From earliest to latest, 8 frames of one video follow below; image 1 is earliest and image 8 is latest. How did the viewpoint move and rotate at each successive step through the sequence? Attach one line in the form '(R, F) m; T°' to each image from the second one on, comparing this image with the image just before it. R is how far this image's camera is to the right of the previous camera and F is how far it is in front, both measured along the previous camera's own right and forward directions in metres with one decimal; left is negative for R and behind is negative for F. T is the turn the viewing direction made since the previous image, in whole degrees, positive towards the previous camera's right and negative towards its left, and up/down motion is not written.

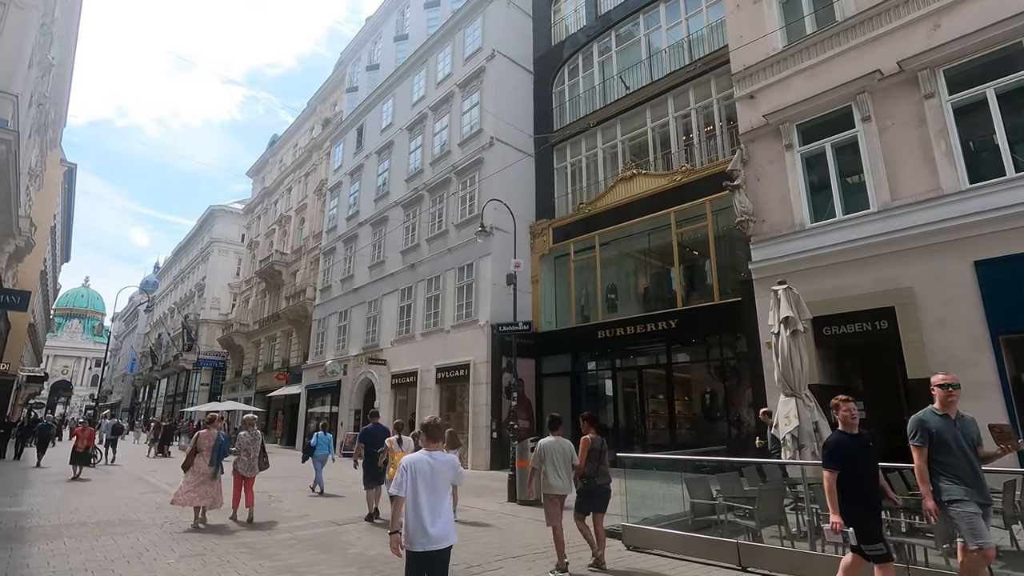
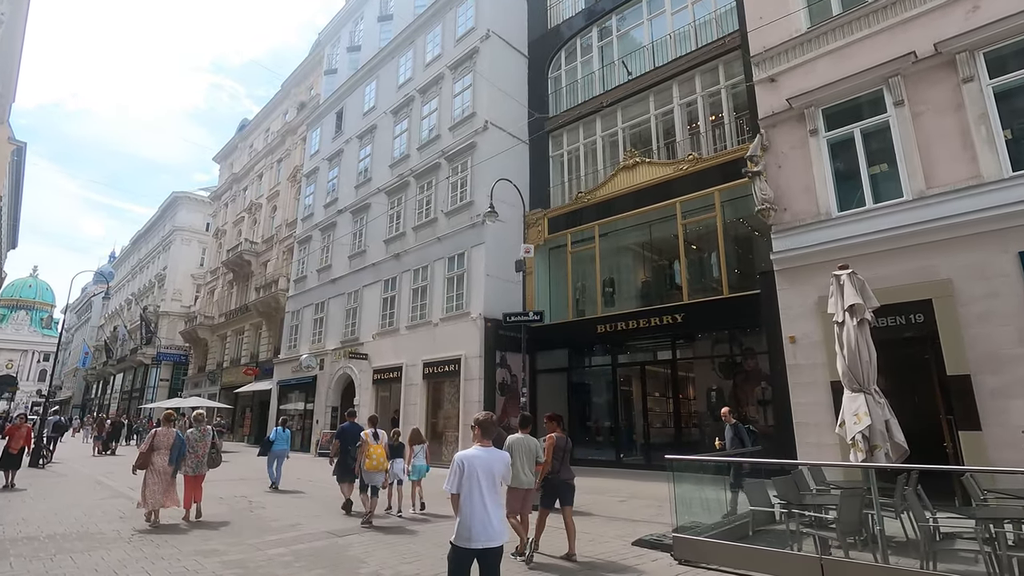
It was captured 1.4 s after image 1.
(-0.8, +0.9) m; +3°
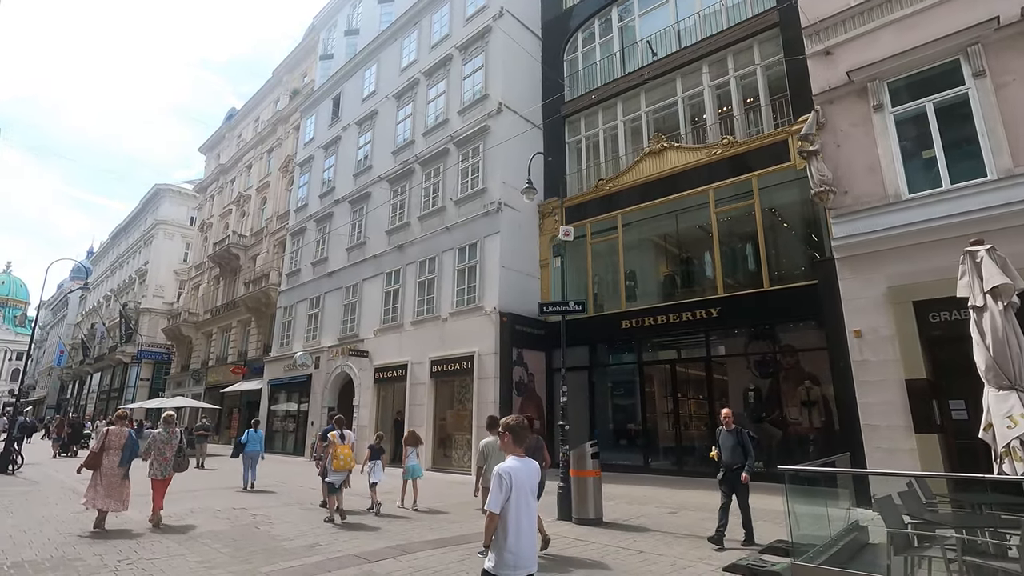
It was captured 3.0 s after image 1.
(-1.0, +1.2) m; +2°
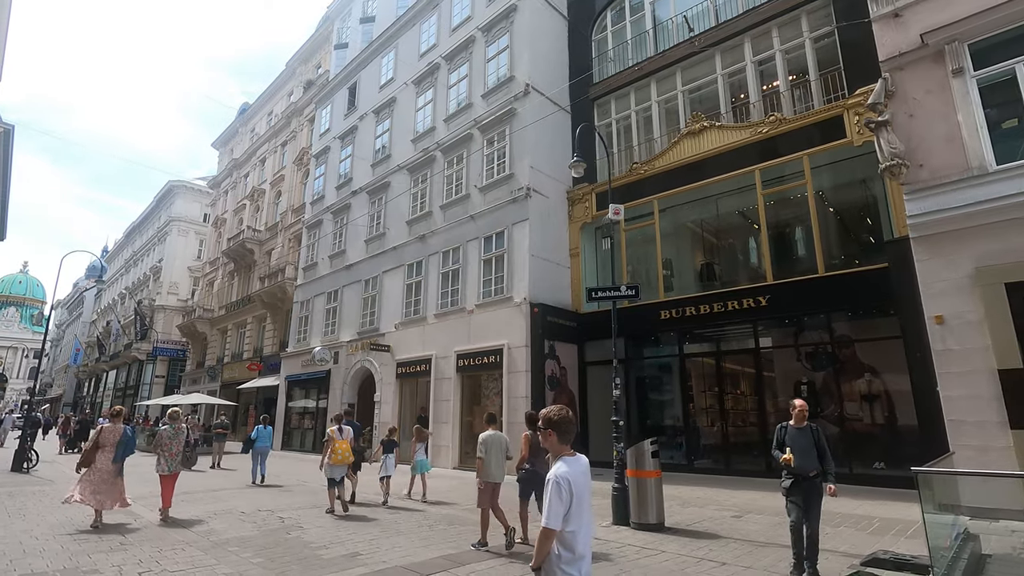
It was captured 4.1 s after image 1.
(-0.6, +0.8) m; -1°
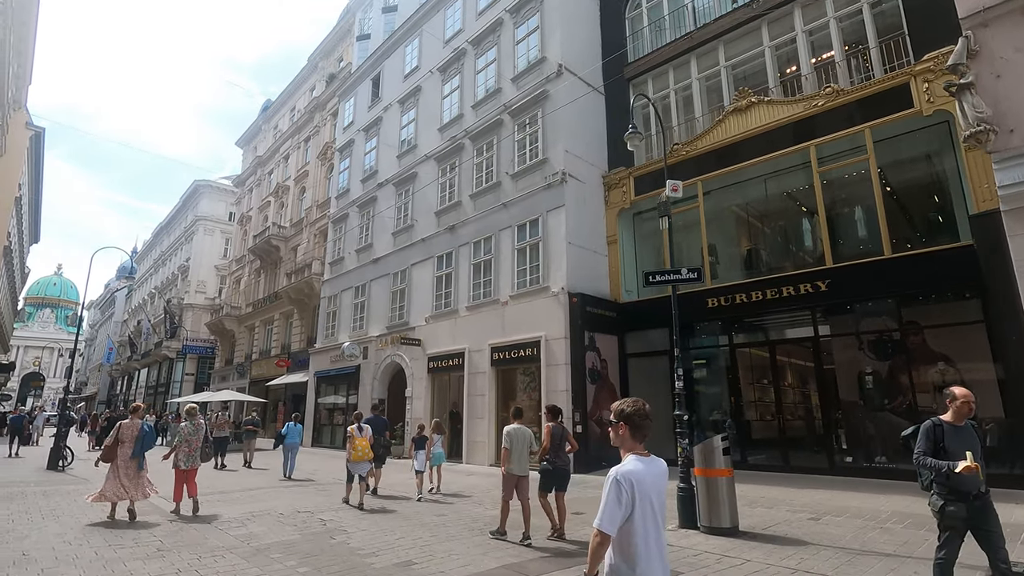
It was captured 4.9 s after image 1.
(-0.5, +0.6) m; -2°
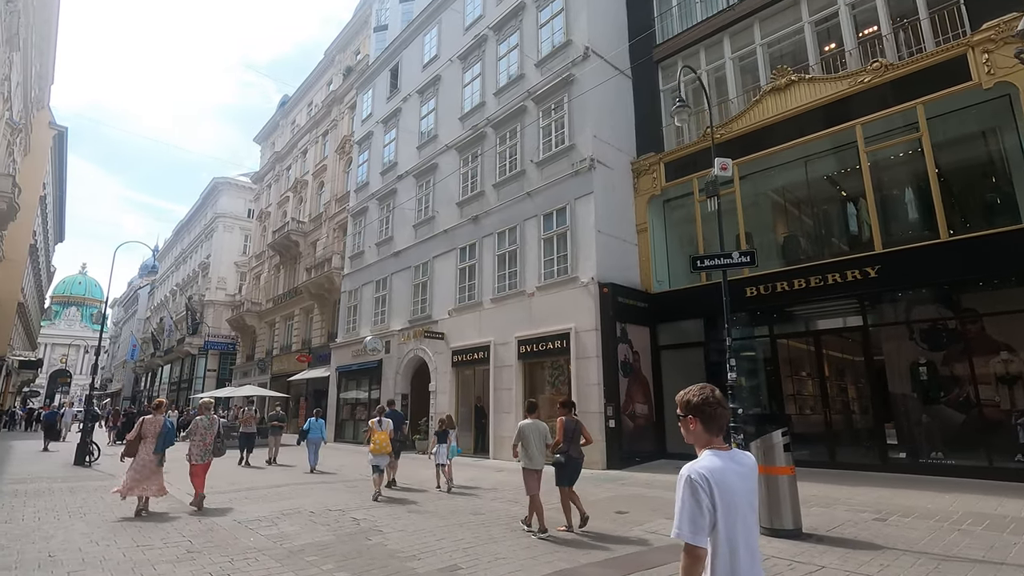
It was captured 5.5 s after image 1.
(-0.4, +0.4) m; -2°
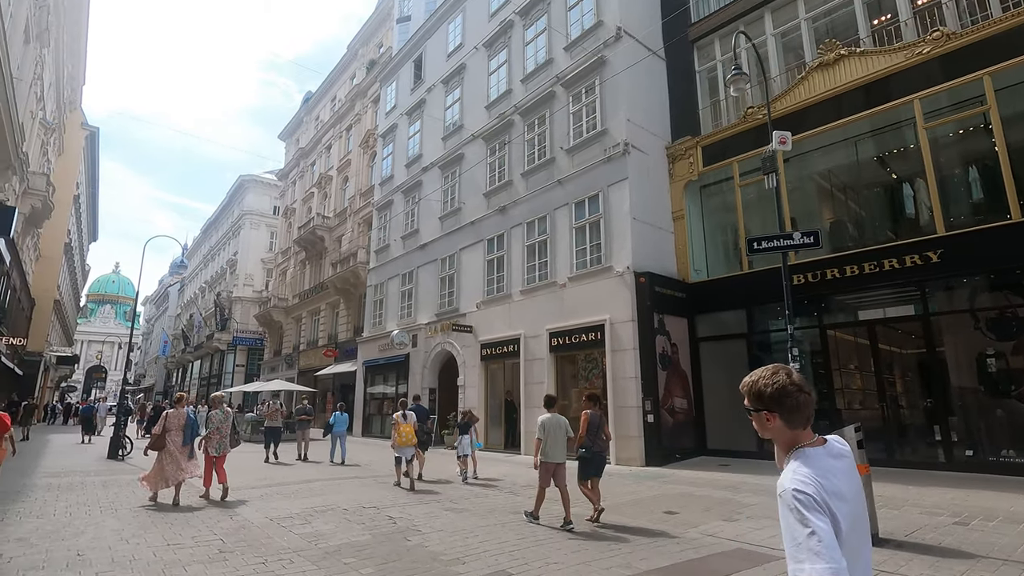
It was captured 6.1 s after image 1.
(-0.3, +0.5) m; -2°
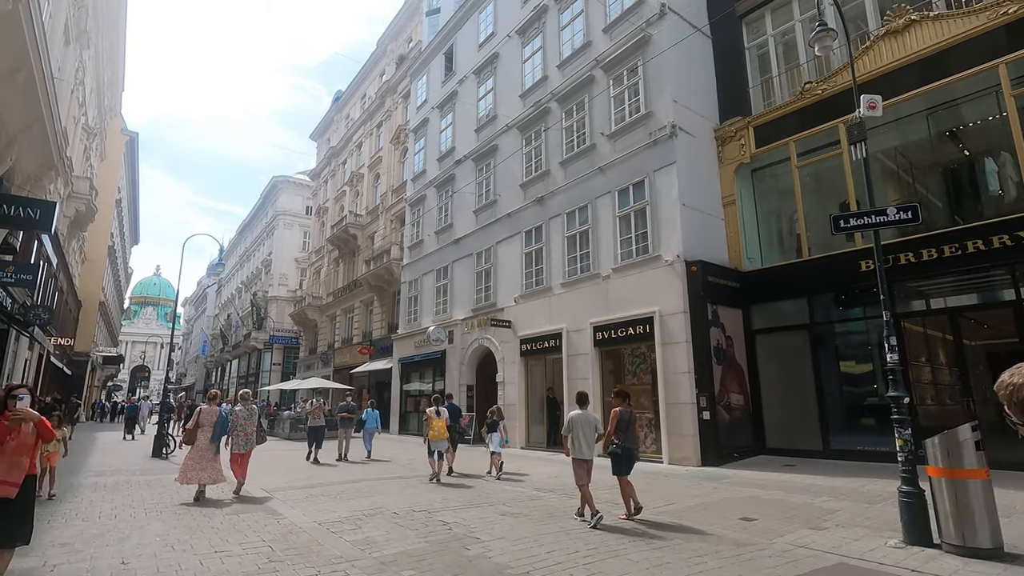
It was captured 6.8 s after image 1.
(-0.4, +0.5) m; -3°
